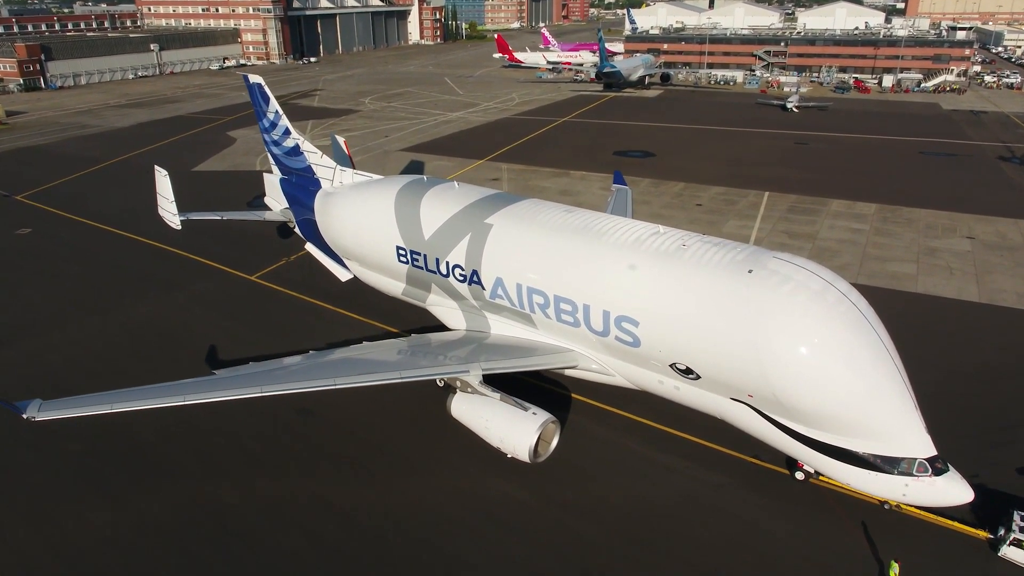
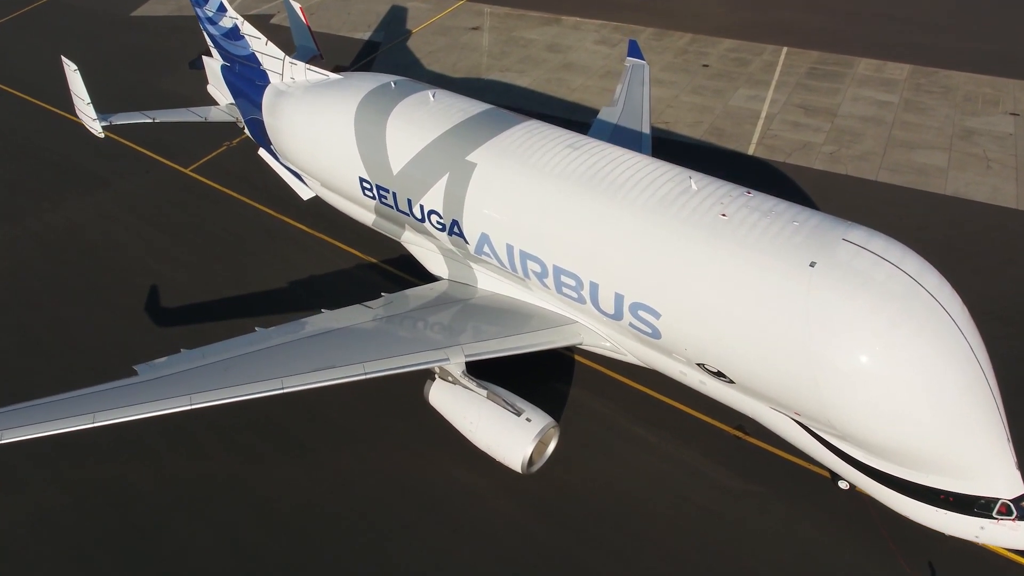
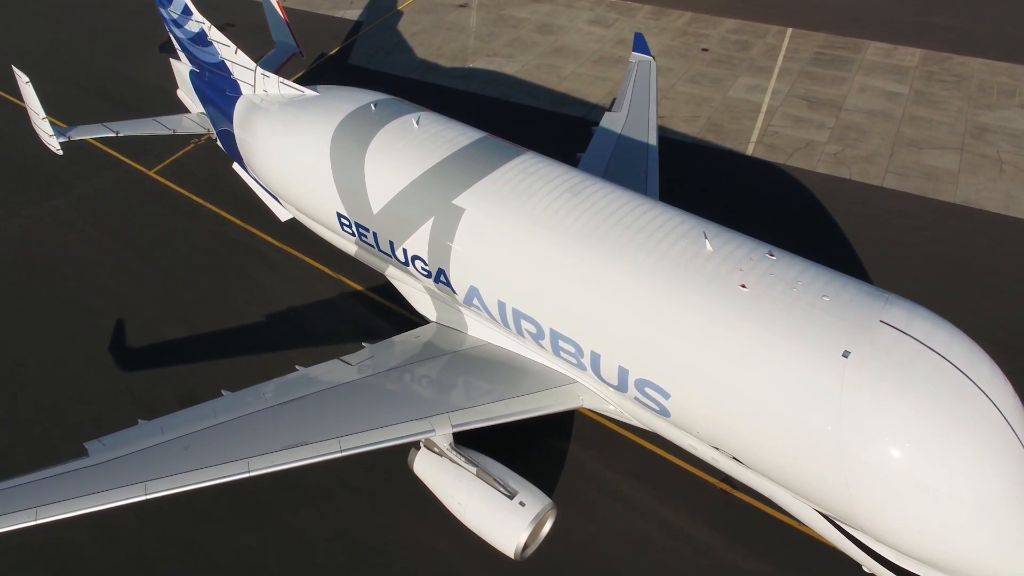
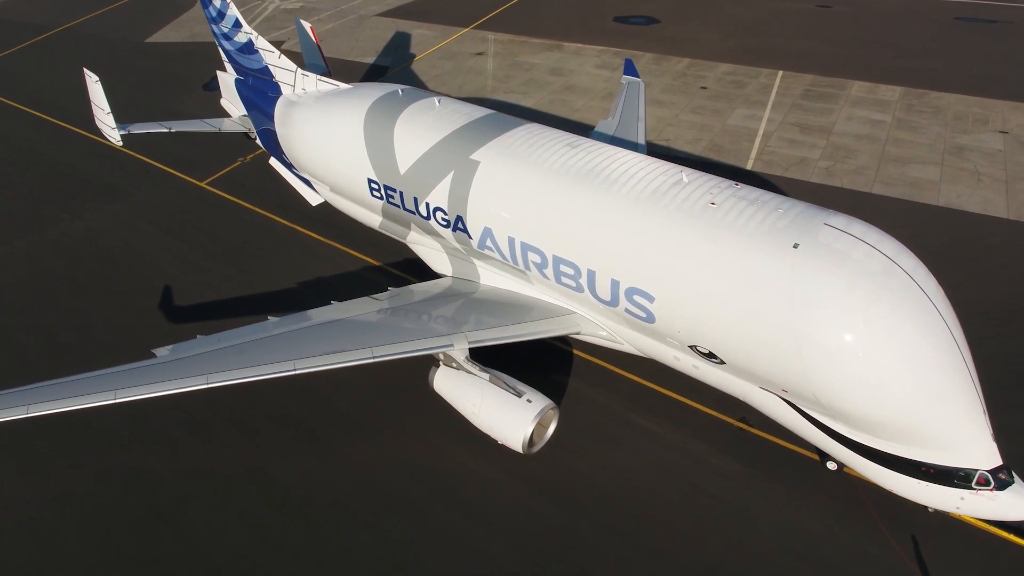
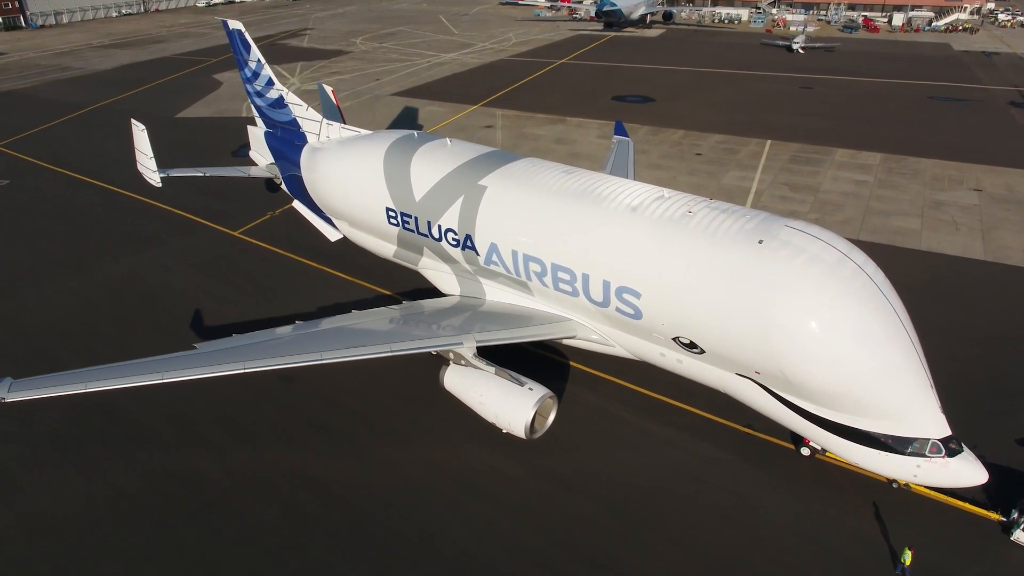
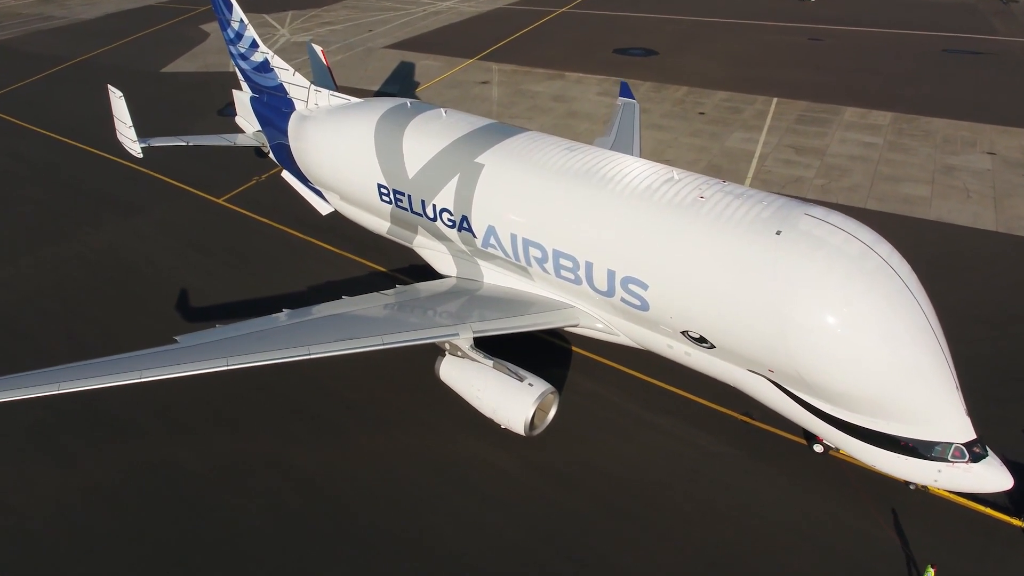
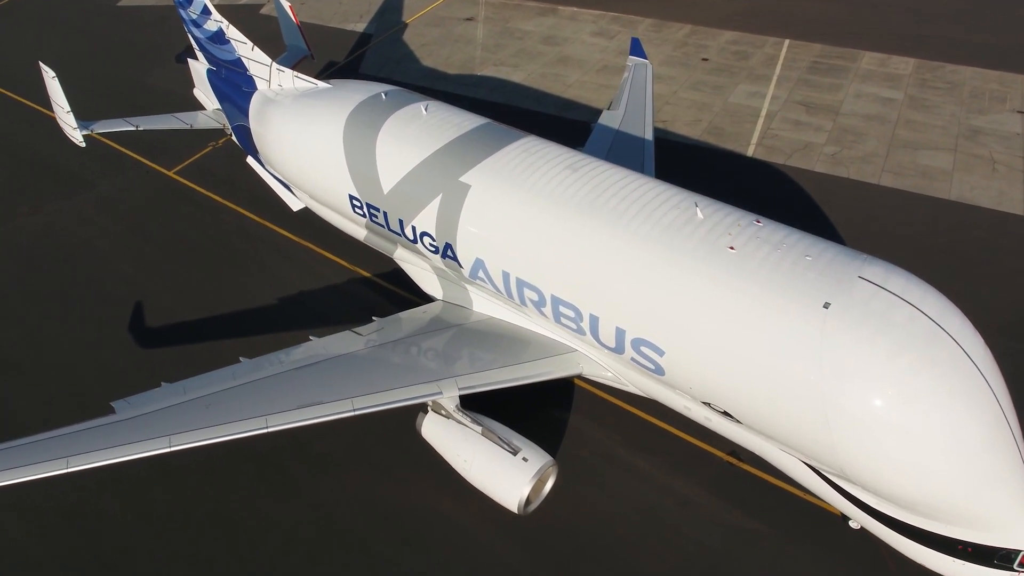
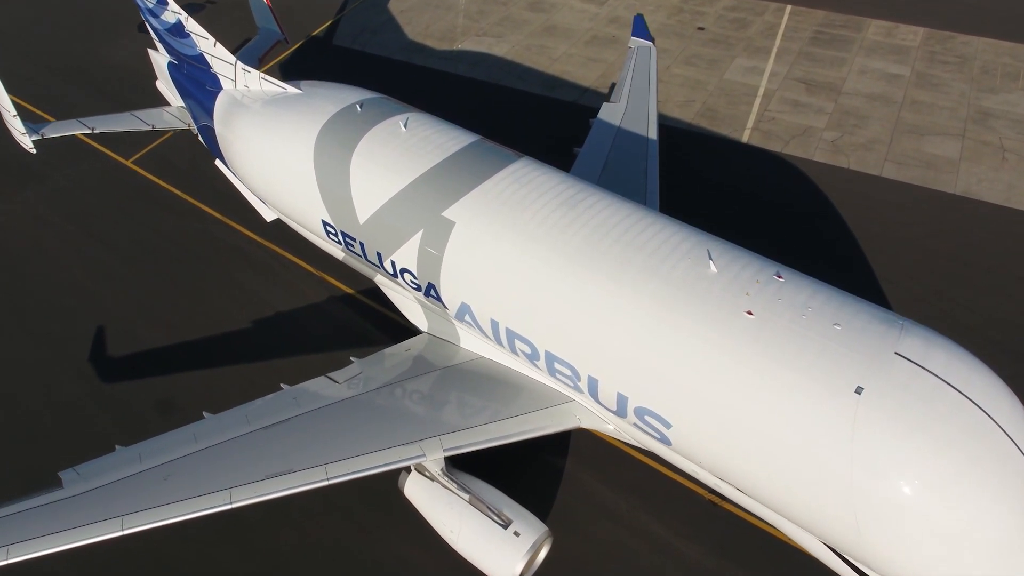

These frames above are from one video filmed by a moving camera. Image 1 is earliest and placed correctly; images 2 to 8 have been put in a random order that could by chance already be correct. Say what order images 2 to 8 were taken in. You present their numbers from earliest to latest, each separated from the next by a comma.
5, 6, 4, 2, 7, 3, 8
